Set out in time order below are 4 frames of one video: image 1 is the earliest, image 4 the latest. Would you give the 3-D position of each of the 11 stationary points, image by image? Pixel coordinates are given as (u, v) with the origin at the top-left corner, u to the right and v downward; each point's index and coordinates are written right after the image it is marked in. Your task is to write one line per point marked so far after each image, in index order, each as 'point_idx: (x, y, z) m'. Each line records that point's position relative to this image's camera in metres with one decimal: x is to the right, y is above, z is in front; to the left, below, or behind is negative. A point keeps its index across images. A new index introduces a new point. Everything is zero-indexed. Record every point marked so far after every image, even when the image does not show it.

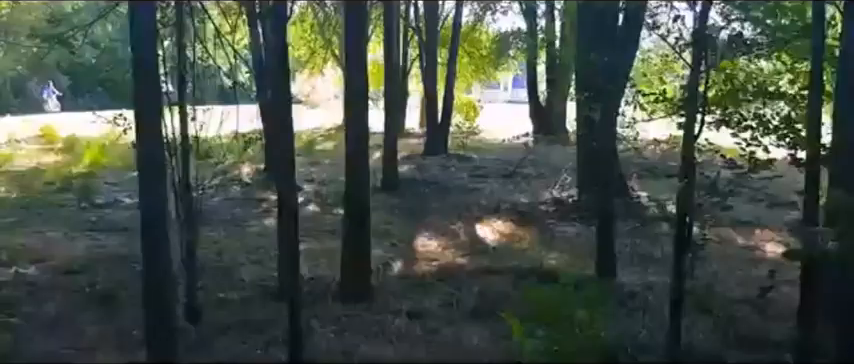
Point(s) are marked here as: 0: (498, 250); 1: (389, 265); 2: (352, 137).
0: (+0.9, -0.9, +12.4) m
1: (-0.4, -1.0, +11.1) m
2: (-0.7, +0.4, +9.0) m
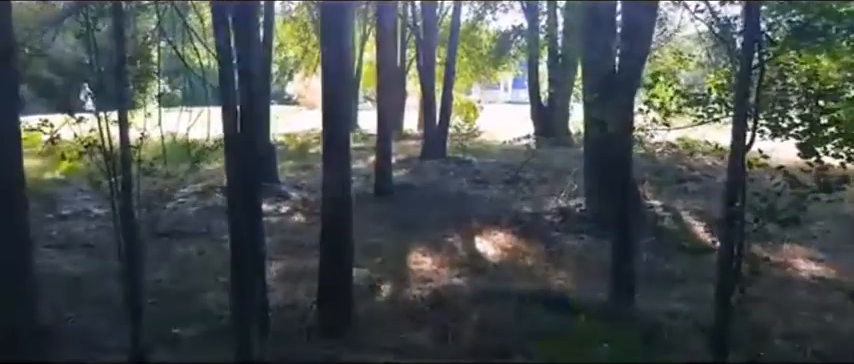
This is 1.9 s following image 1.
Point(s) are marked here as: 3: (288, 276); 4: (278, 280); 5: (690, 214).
0: (+0.8, -1.0, +11.1) m
1: (-0.5, -1.1, +9.9) m
2: (-0.8, +0.3, +7.7) m
3: (-1.5, -1.0, +10.3) m
4: (-1.5, -1.0, +10.1) m
5: (+4.0, -0.5, +14.6) m
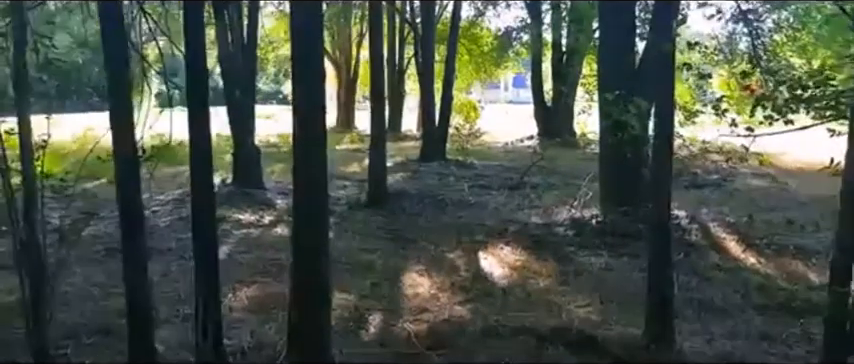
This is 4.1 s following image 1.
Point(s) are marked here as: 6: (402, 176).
0: (+0.8, -1.1, +9.6) m
1: (-0.5, -1.2, +8.3) m
2: (-0.8, +0.2, +6.2) m
3: (-1.5, -1.1, +8.7) m
4: (-1.6, -1.1, +8.5) m
5: (+3.9, -0.6, +13.1) m
6: (-0.5, +0.1, +19.6) m
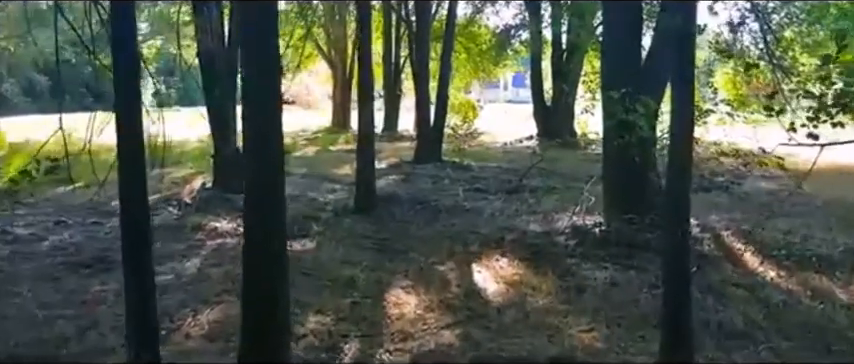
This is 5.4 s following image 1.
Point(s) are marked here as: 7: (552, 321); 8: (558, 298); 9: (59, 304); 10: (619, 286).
0: (+0.7, -1.2, +8.6) m
1: (-0.7, -1.3, +7.3) m
2: (-0.9, +0.1, +5.2) m
3: (-1.6, -1.2, +7.7) m
4: (-1.7, -1.2, +7.5) m
5: (+3.8, -0.7, +12.1) m
6: (-0.6, 0.0, +18.6) m
7: (+1.1, -1.2, +8.4) m
8: (+1.2, -1.1, +9.3) m
9: (-3.3, -1.1, +8.8) m
10: (+1.9, -1.0, +9.7) m
